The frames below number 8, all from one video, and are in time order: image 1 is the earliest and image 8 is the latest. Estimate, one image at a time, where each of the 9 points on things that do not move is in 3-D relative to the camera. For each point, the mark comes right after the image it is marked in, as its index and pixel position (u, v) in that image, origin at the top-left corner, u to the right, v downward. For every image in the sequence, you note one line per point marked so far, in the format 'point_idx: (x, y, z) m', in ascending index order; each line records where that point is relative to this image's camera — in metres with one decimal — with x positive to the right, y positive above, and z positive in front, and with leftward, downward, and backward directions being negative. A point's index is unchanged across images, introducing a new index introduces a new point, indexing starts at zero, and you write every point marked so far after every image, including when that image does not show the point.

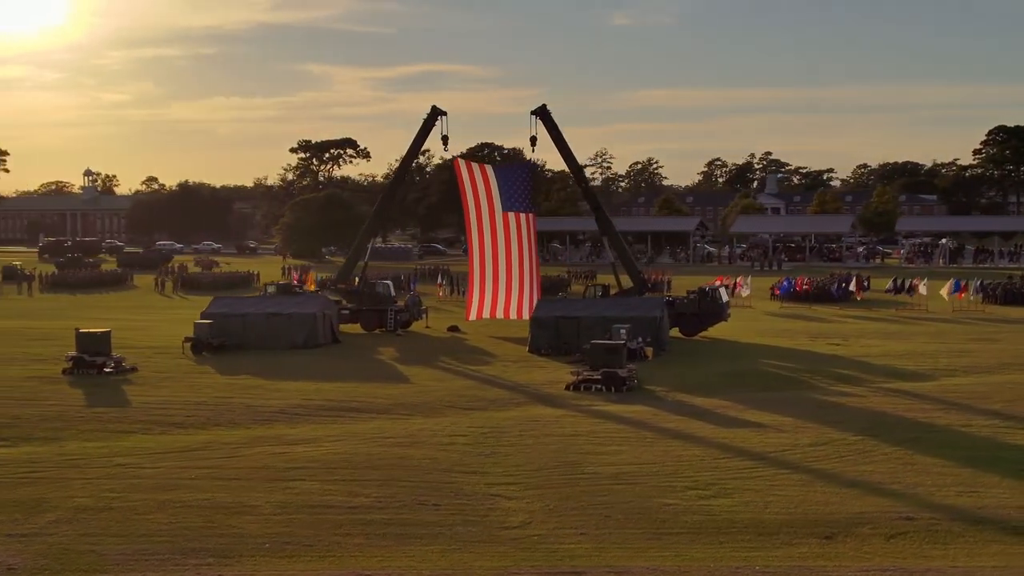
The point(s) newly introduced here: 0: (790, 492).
0: (+2.6, -1.9, +14.5) m
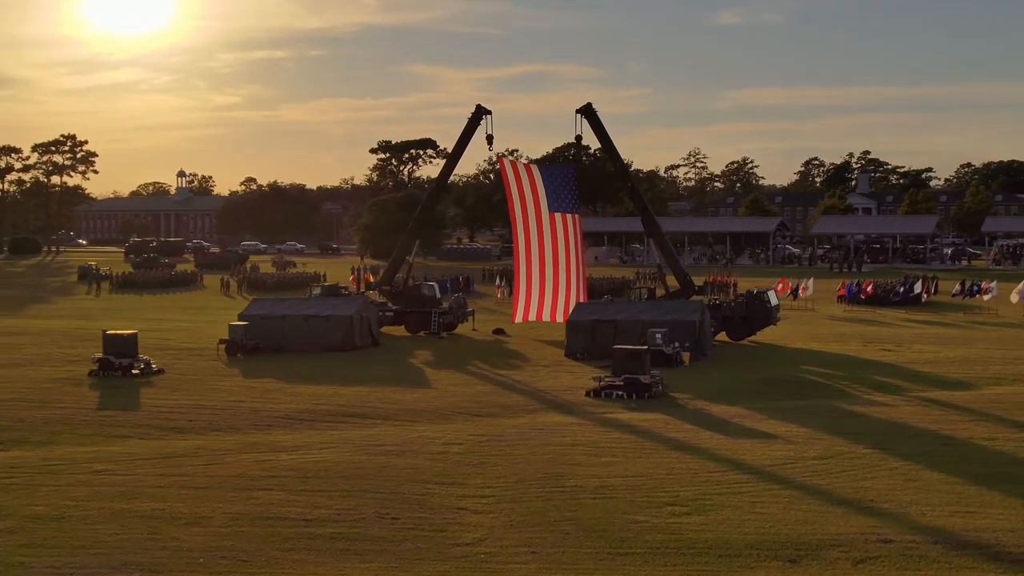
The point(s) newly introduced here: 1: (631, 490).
0: (+2.3, -2.0, +13.7) m
1: (+1.2, -1.9, +14.7) m
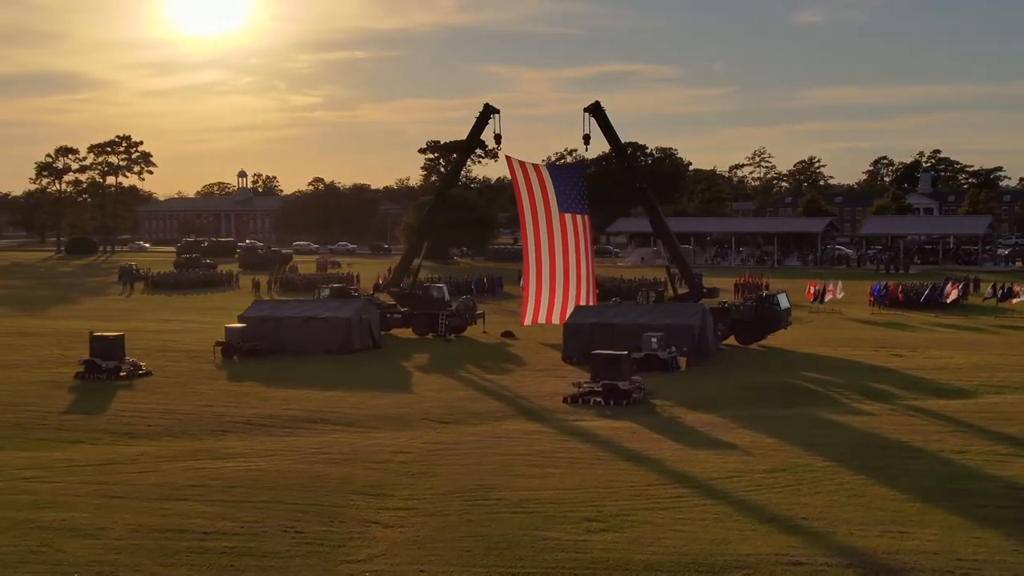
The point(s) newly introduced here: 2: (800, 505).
0: (+1.5, -2.0, +13.0) m
1: (+0.4, -2.0, +14.0) m
2: (+2.6, -2.0, +13.8) m
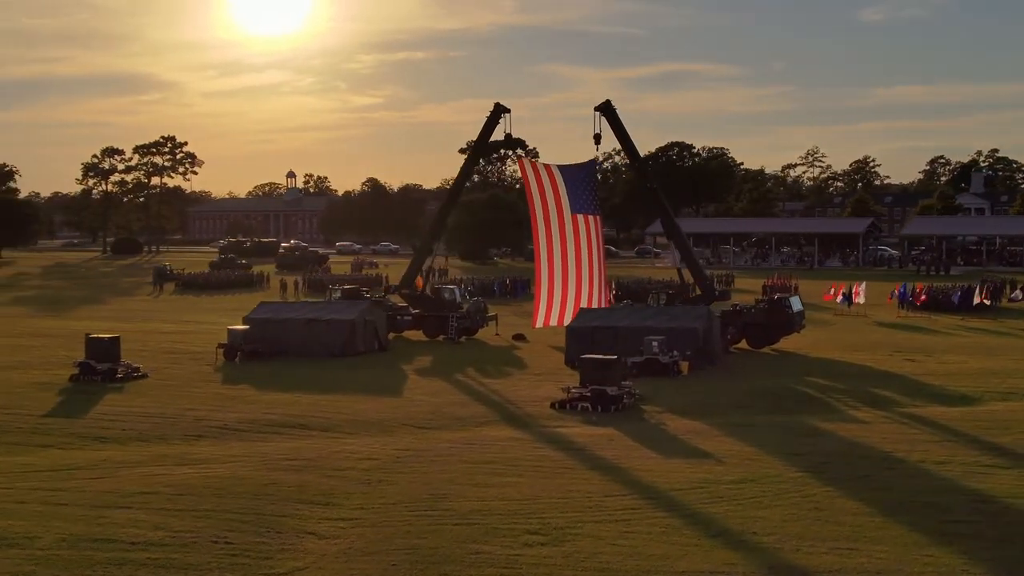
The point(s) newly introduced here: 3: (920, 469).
0: (+1.0, -2.1, +12.5) m
1: (-0.1, -2.0, +13.6) m
2: (+2.1, -2.0, +13.3) m
3: (+4.2, -1.9, +15.8) m
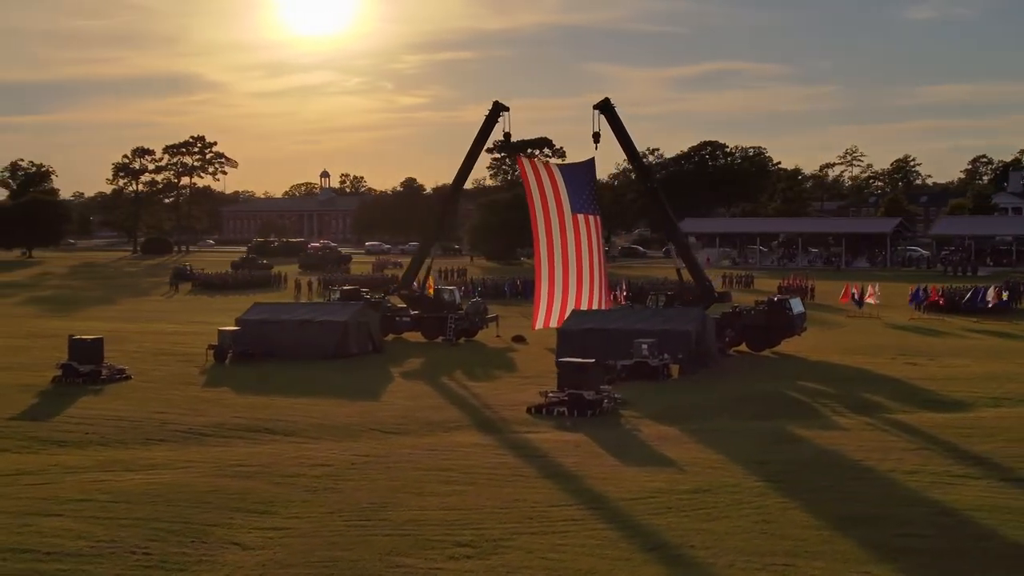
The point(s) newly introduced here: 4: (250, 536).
0: (+0.4, -2.1, +12.0) m
1: (-0.6, -2.0, +13.1) m
2: (+1.5, -2.0, +12.8) m
3: (+3.7, -1.9, +15.2) m
4: (-2.2, -2.1, +12.9) m
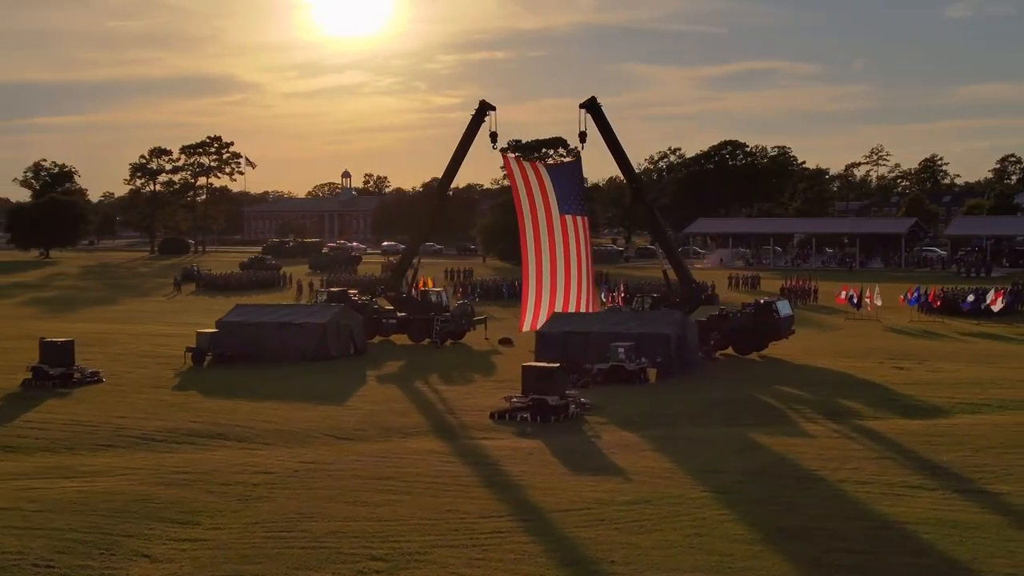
0: (-0.2, -2.1, +11.6) m
1: (-1.3, -2.1, +12.7) m
2: (+0.9, -2.1, +12.3) m
3: (+3.1, -1.9, +14.6) m
4: (-2.8, -2.1, +12.6) m
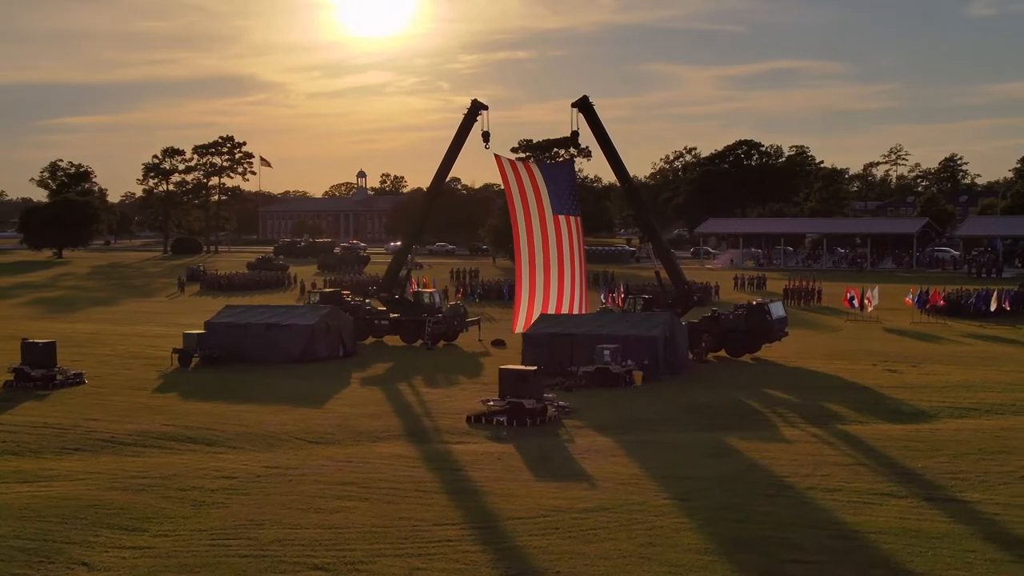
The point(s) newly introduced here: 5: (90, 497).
0: (-0.7, -2.2, +11.3) m
1: (-1.7, -2.1, +12.4) m
2: (+0.5, -2.1, +12.0) m
3: (+2.7, -2.0, +14.3) m
4: (-3.3, -2.2, +12.3) m
5: (-4.1, -2.0, +14.8) m
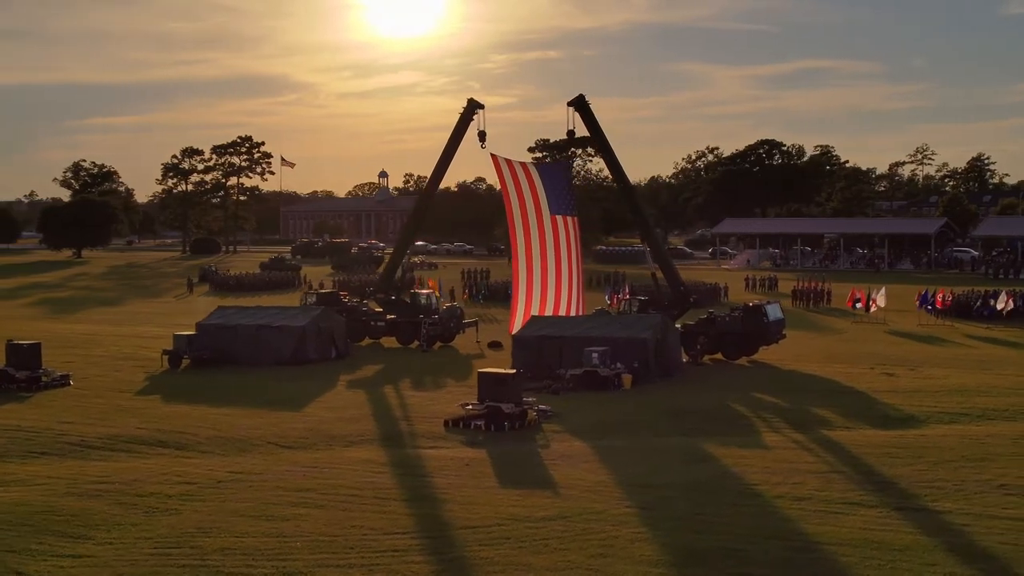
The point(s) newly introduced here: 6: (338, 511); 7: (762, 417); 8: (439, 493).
0: (-1.1, -2.2, +11.0) m
1: (-2.1, -2.1, +12.1) m
2: (0.0, -2.1, +11.6) m
3: (+2.3, -2.0, +13.9) m
4: (-3.7, -2.2, +12.0) m
5: (-4.5, -2.0, +14.5) m
6: (-1.5, -2.0, +13.9) m
7: (+3.3, -1.7, +19.9) m
8: (-0.7, -2.0, +14.8) m
